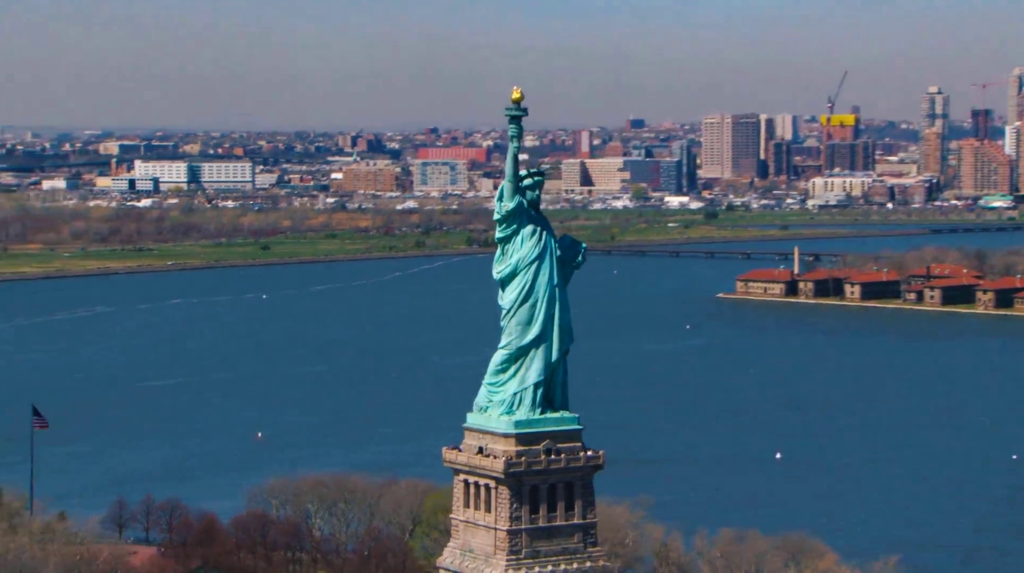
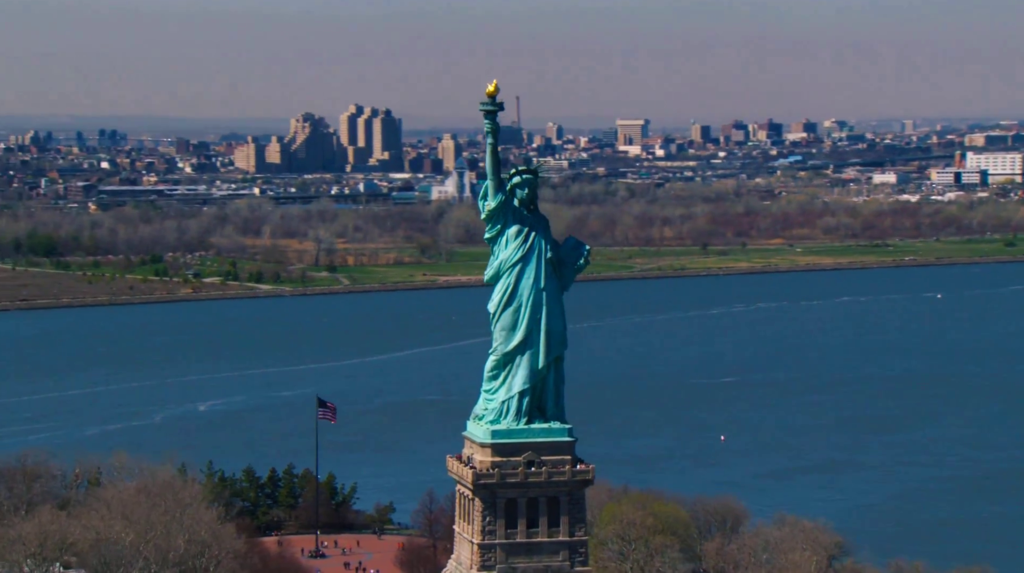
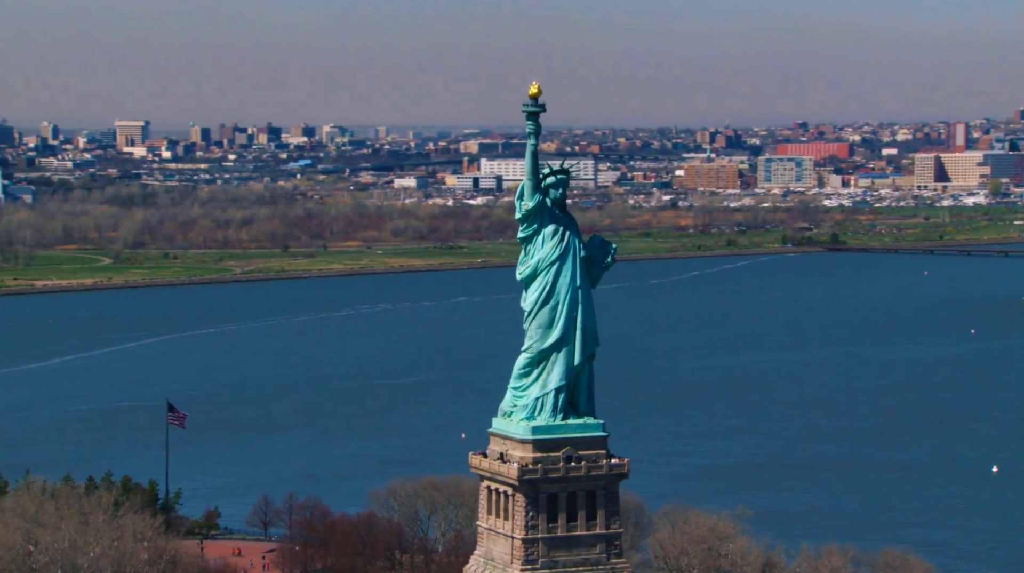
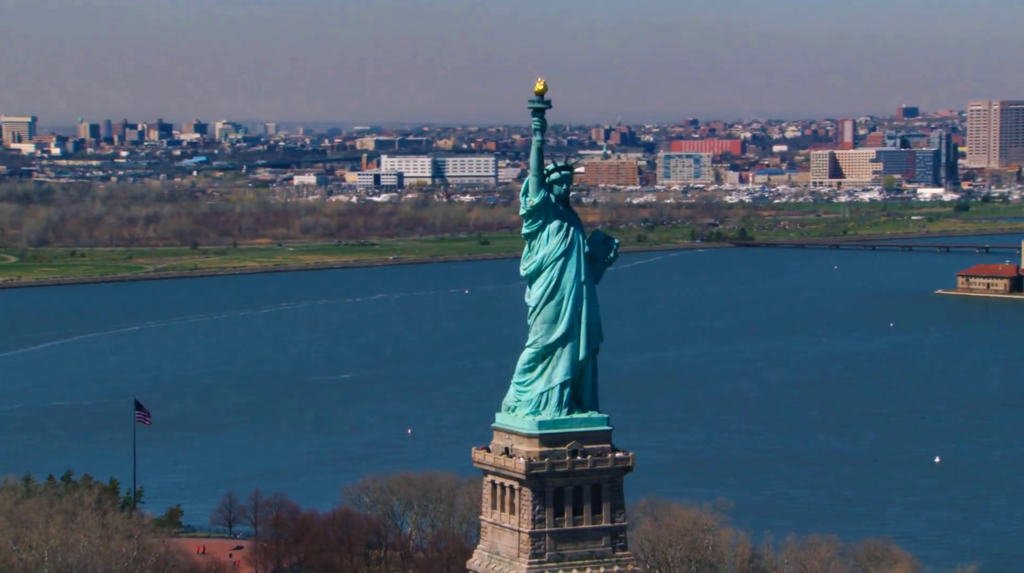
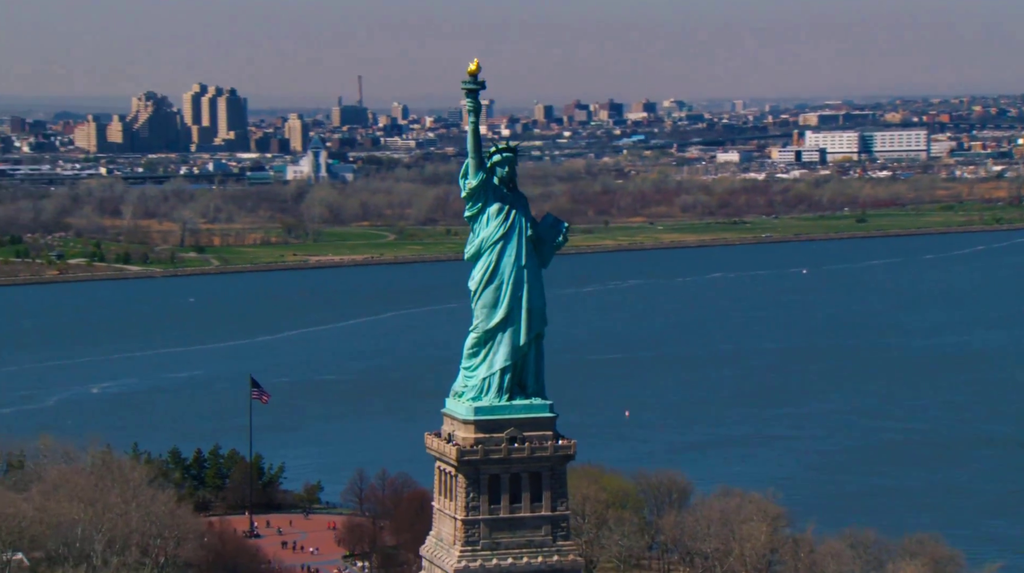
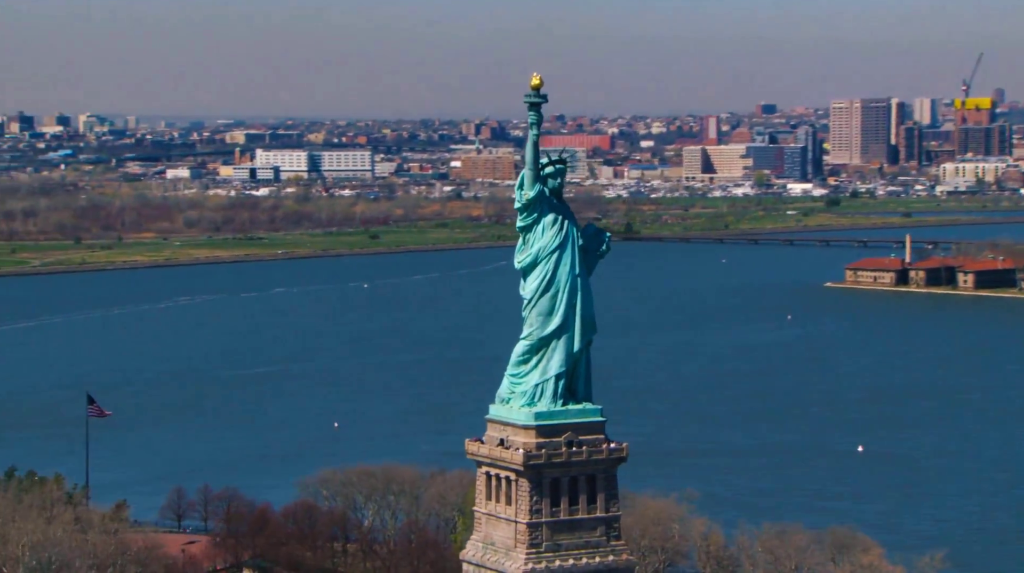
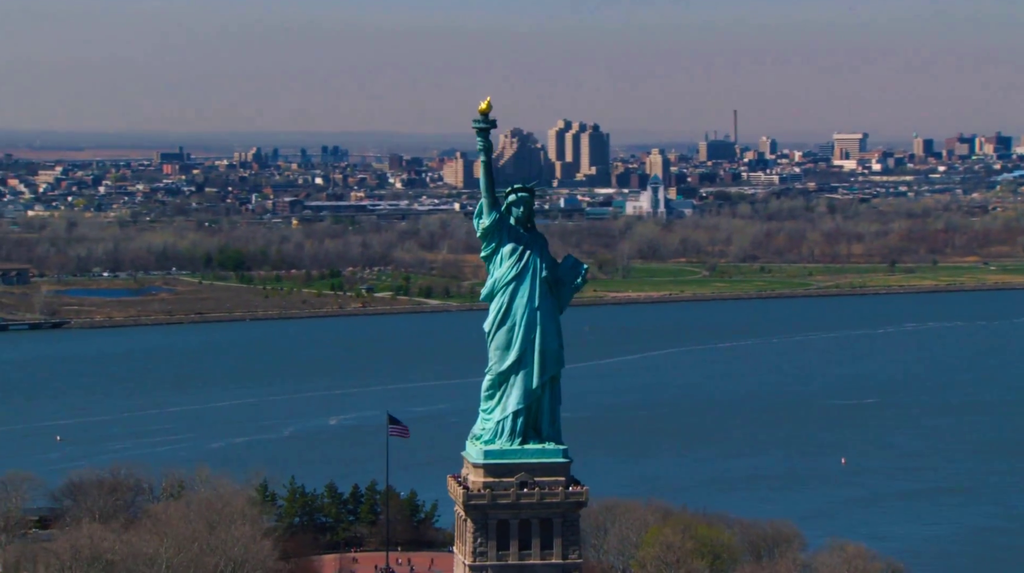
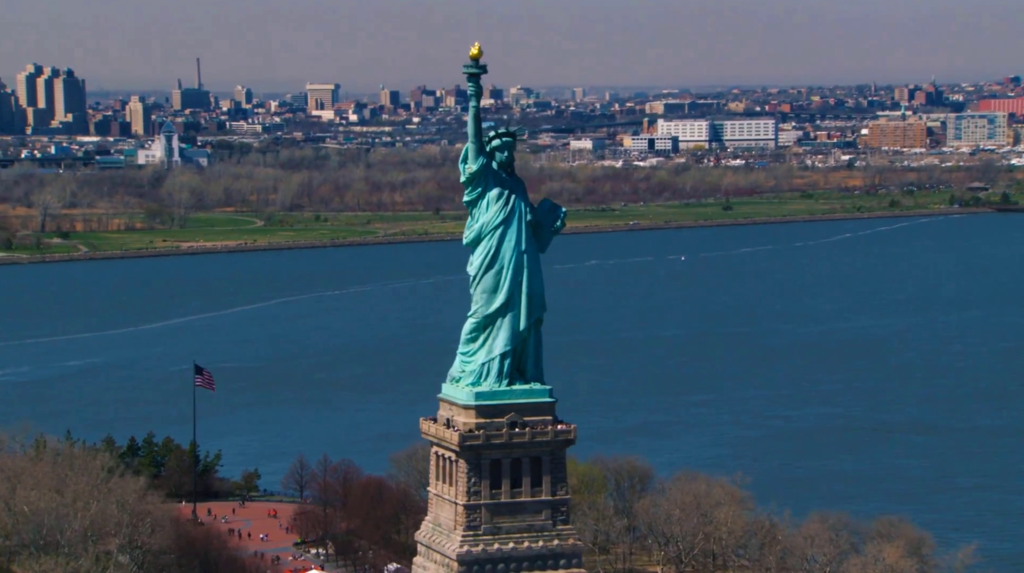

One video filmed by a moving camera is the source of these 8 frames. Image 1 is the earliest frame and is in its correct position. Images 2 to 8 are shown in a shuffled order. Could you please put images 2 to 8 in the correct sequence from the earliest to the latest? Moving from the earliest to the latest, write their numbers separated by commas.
6, 4, 3, 8, 5, 2, 7
